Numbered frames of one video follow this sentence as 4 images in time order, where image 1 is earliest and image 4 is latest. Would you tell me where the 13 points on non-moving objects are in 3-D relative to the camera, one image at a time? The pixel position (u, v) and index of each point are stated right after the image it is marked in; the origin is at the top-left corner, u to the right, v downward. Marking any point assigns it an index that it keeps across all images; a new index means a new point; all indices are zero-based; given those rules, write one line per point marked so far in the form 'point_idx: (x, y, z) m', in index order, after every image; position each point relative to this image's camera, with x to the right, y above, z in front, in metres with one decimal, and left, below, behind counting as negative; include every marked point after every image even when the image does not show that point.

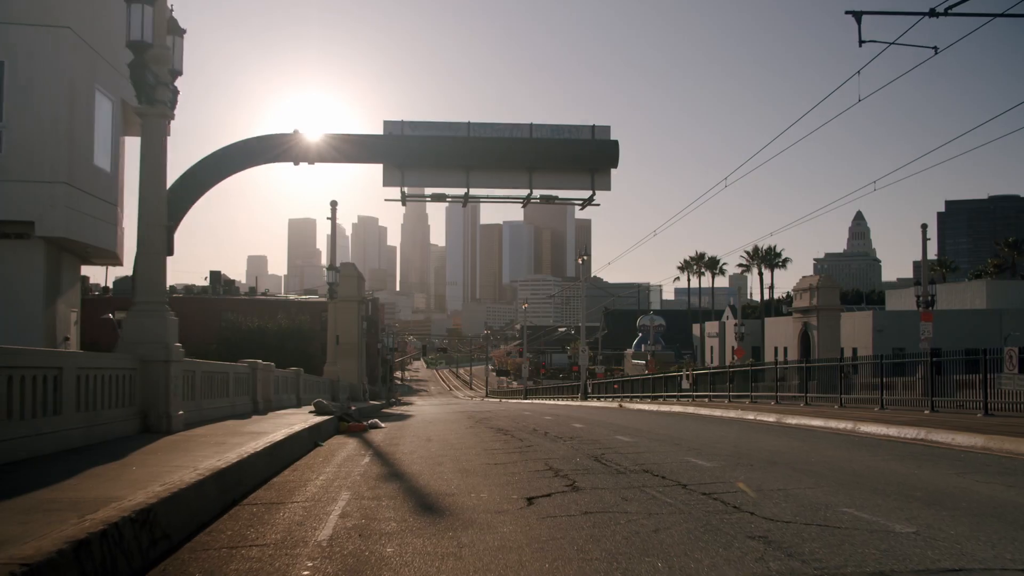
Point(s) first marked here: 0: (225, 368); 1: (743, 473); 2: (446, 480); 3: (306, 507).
0: (-5.5, -1.6, +16.2) m
1: (+2.3, -1.8, +8.1) m
2: (-0.7, -1.9, +8.5) m
3: (-1.8, -1.9, +7.2) m
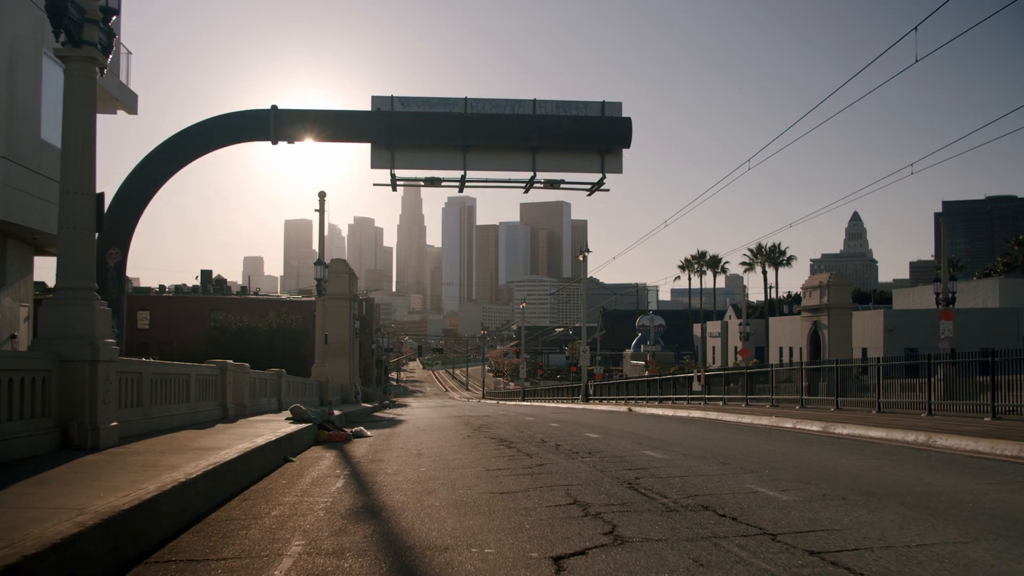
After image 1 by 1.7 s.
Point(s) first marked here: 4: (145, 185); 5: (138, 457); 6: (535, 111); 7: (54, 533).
0: (-5.5, -1.4, +14.0) m
1: (+2.4, -1.6, +6.0) m
2: (-0.6, -1.8, +6.3) m
3: (-1.7, -1.7, +5.0) m
4: (-6.3, +1.7, +14.6) m
5: (-3.9, -1.8, +8.6) m
6: (+0.5, +3.9, +18.6) m
7: (-2.5, -1.3, +4.6) m
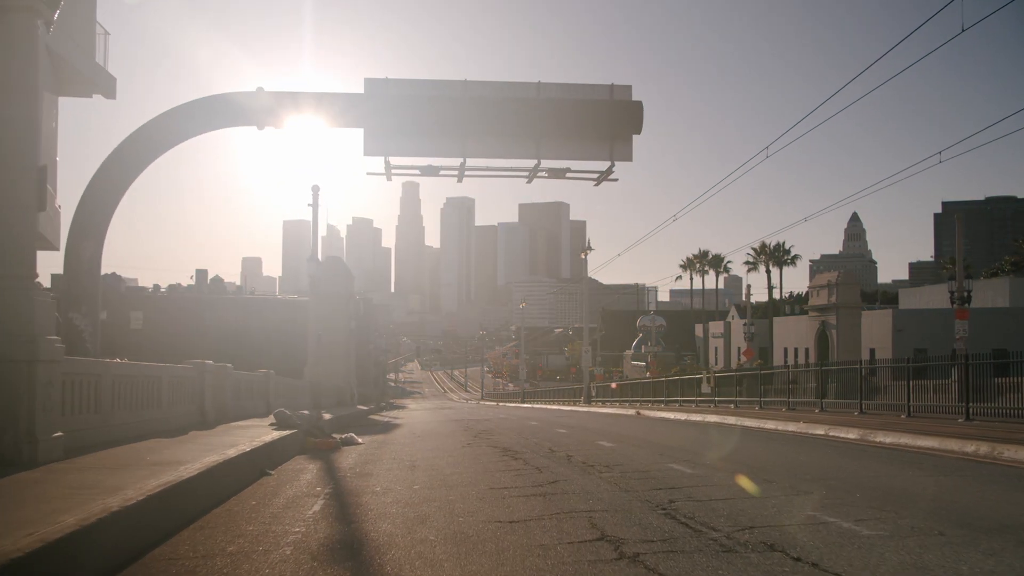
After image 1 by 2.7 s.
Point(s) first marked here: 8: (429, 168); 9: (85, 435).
0: (-5.4, -1.3, +12.7) m
1: (+2.4, -1.5, +4.6) m
2: (-0.5, -1.6, +5.0) m
3: (-1.6, -1.6, +3.7) m
4: (-6.3, +1.8, +13.3) m
5: (-3.8, -1.6, +7.3) m
6: (+0.6, +4.0, +17.3) m
7: (-2.4, -1.2, +3.3) m
8: (-1.9, +2.8, +19.4) m
9: (-5.0, -1.7, +10.0) m
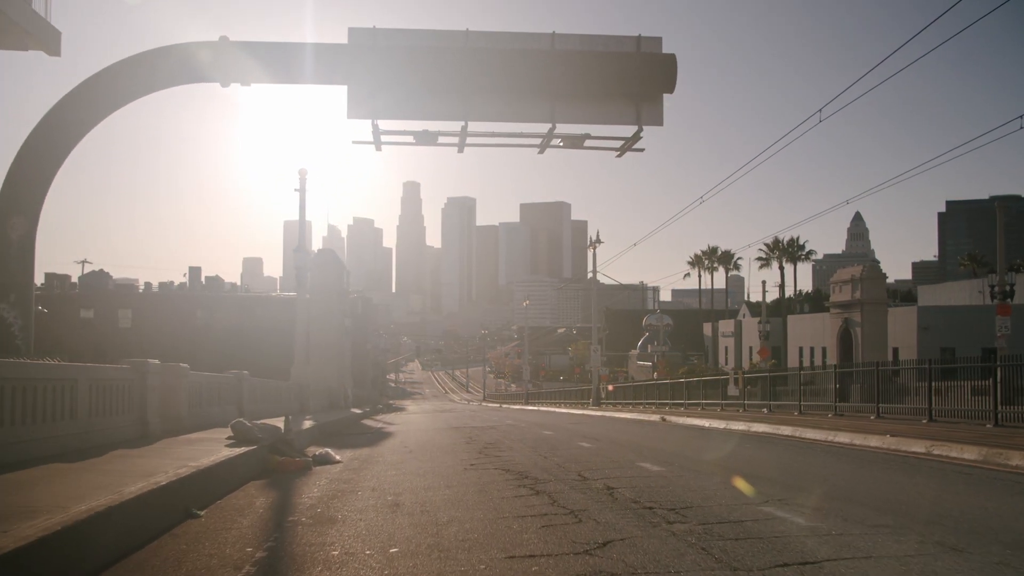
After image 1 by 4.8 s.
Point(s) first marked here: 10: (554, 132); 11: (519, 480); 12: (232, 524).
0: (-5.2, -1.0, +9.8) m
1: (+2.6, -1.2, +1.7) m
2: (-0.3, -1.4, +2.1) m
3: (-1.4, -1.3, +0.8) m
4: (-6.1, +2.1, +10.4) m
5: (-3.6, -1.4, +4.4) m
6: (+0.8, +4.3, +14.4) m
7: (-2.3, -1.0, +0.4) m
8: (-1.7, +3.1, +16.5) m
9: (-4.8, -1.5, +7.1) m
10: (+0.8, +3.1, +16.6) m
11: (+0.1, -2.0, +8.9) m
12: (-2.4, -2.0, +7.1) m
